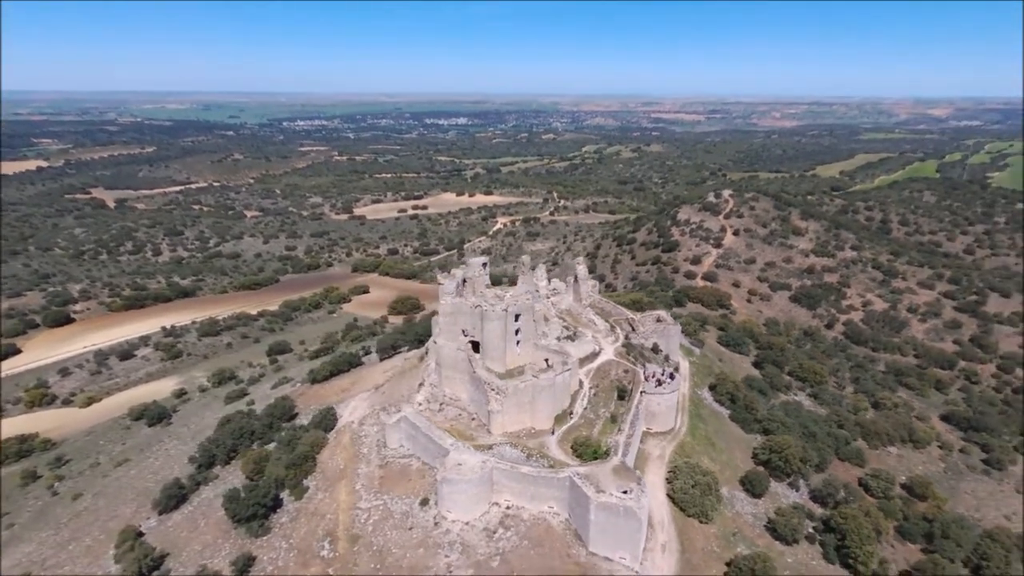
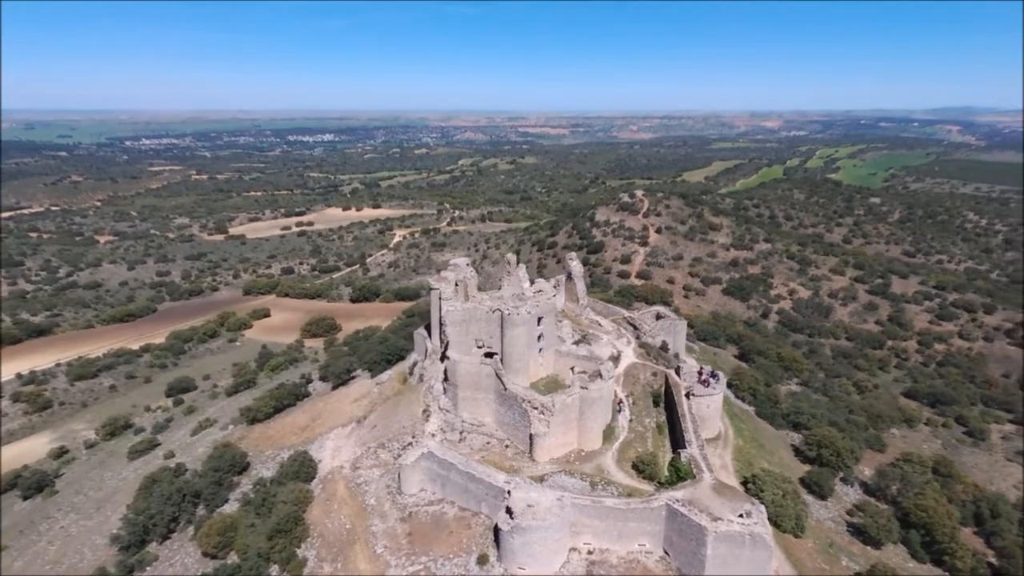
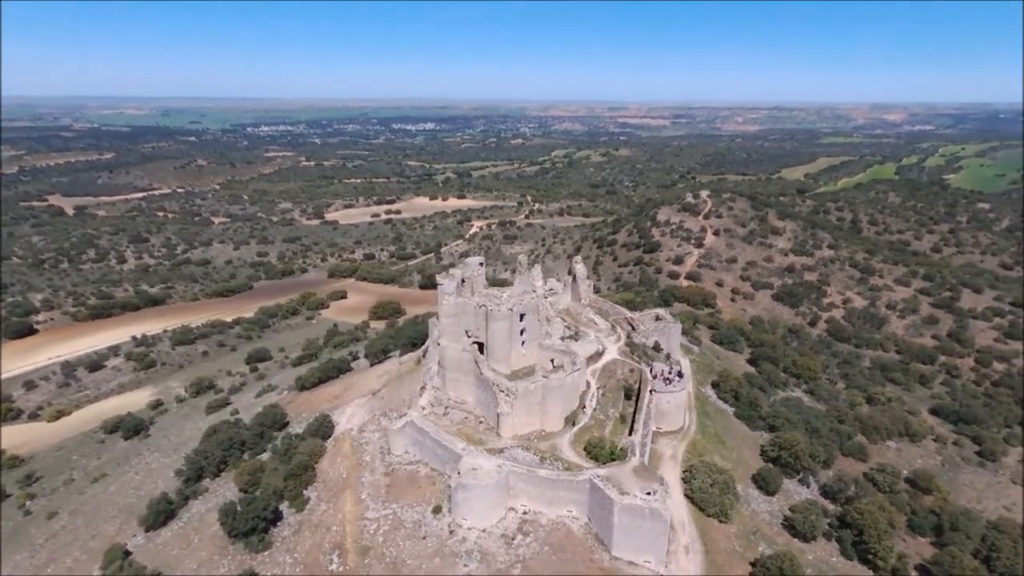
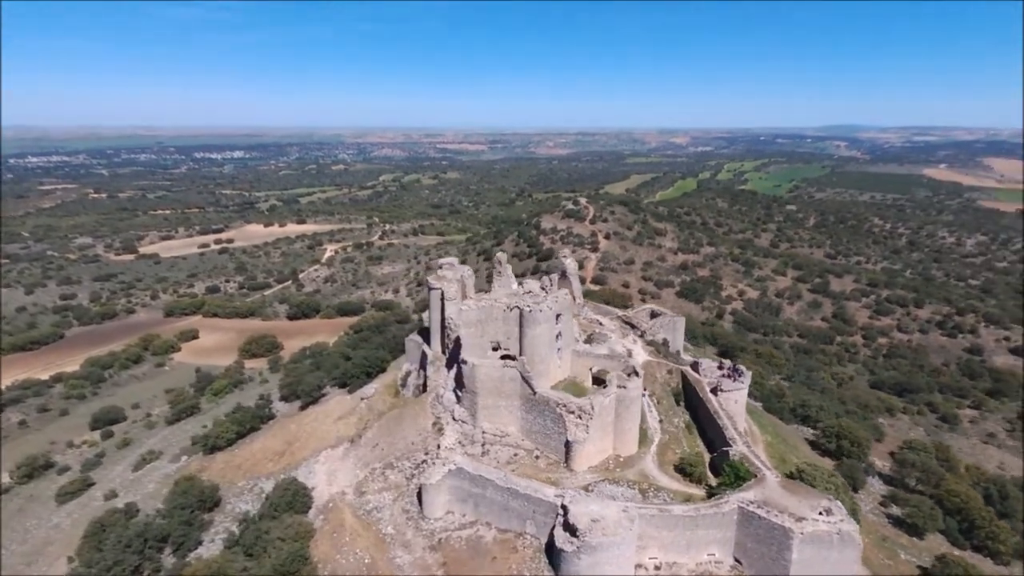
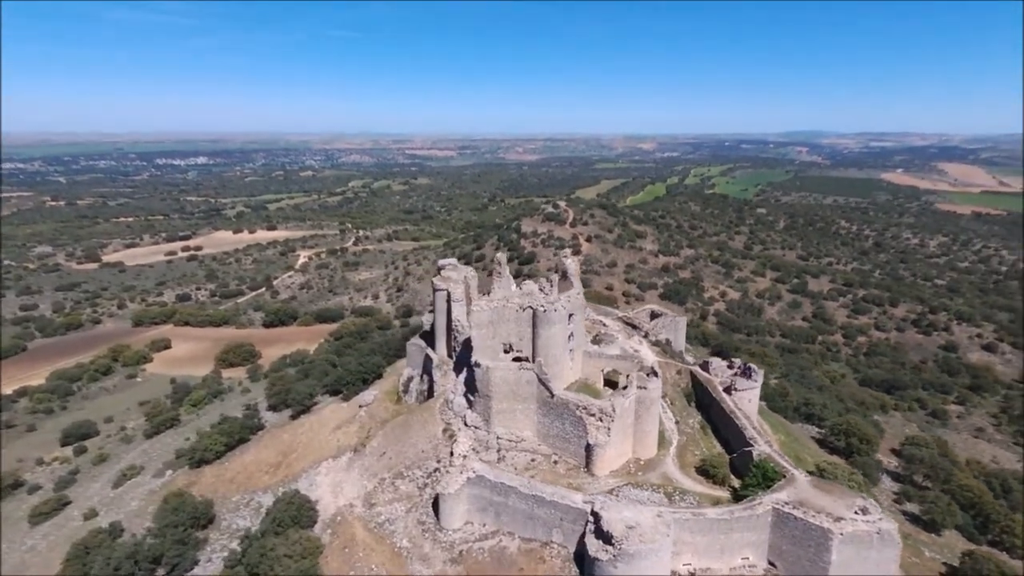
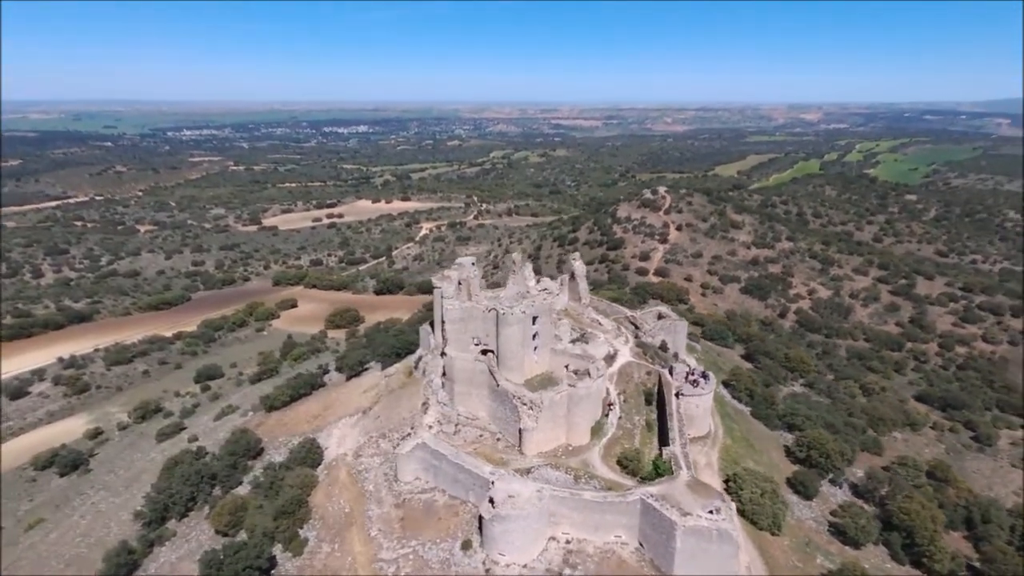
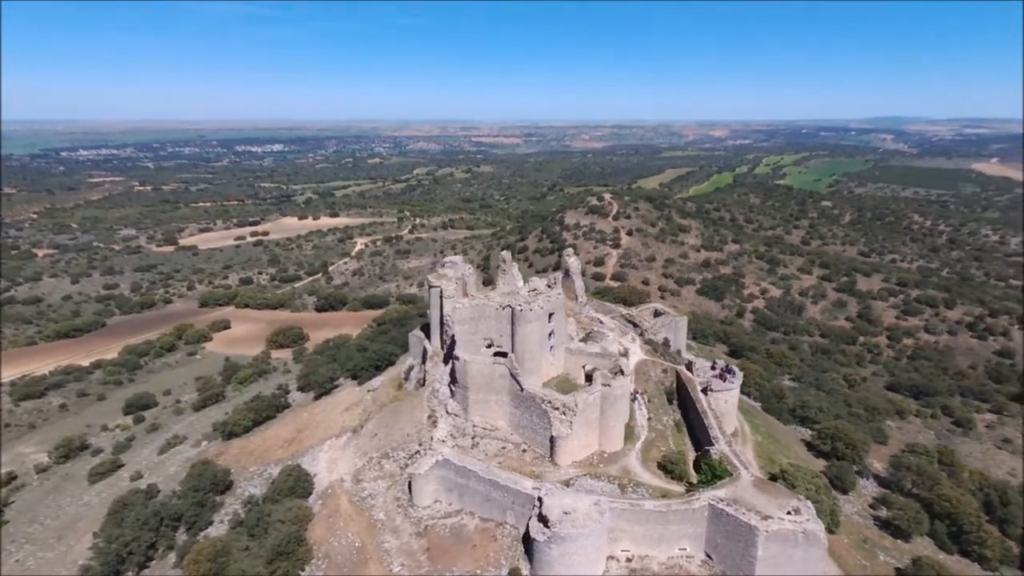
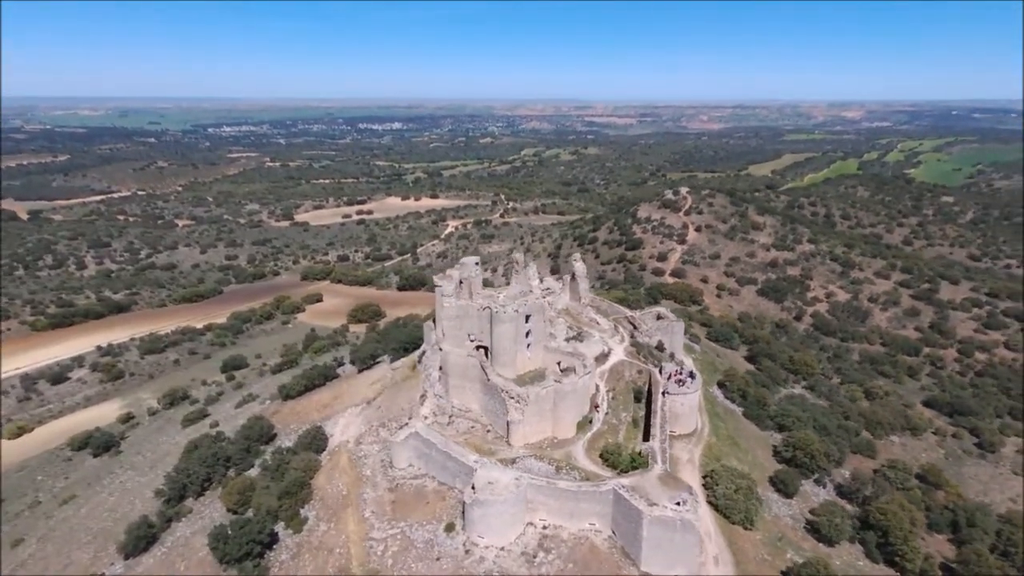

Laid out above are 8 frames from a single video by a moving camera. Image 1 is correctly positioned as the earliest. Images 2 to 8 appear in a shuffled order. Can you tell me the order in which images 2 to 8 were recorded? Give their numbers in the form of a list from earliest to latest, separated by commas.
3, 8, 6, 2, 7, 4, 5
